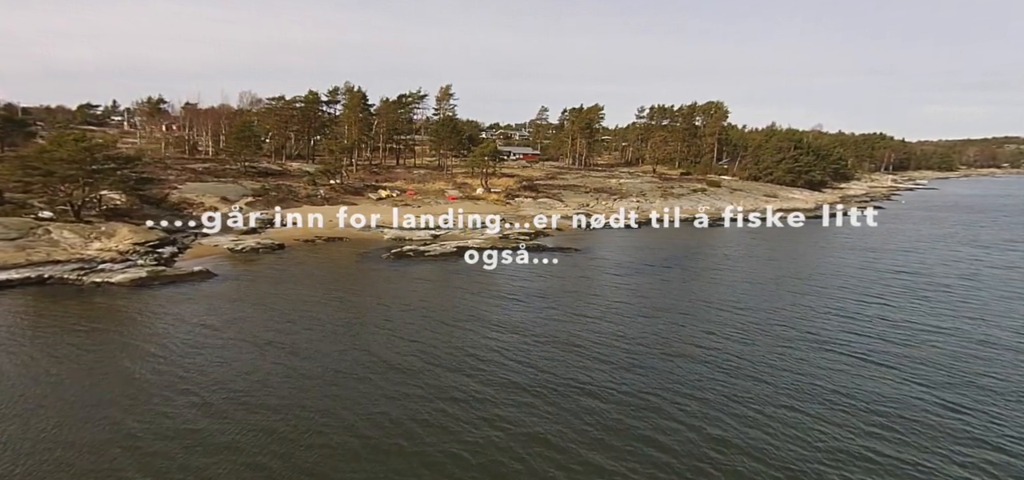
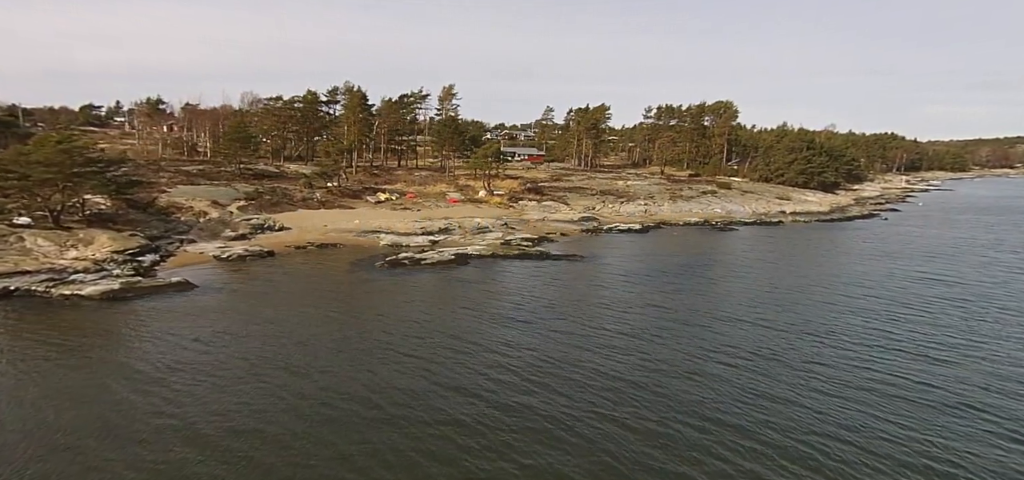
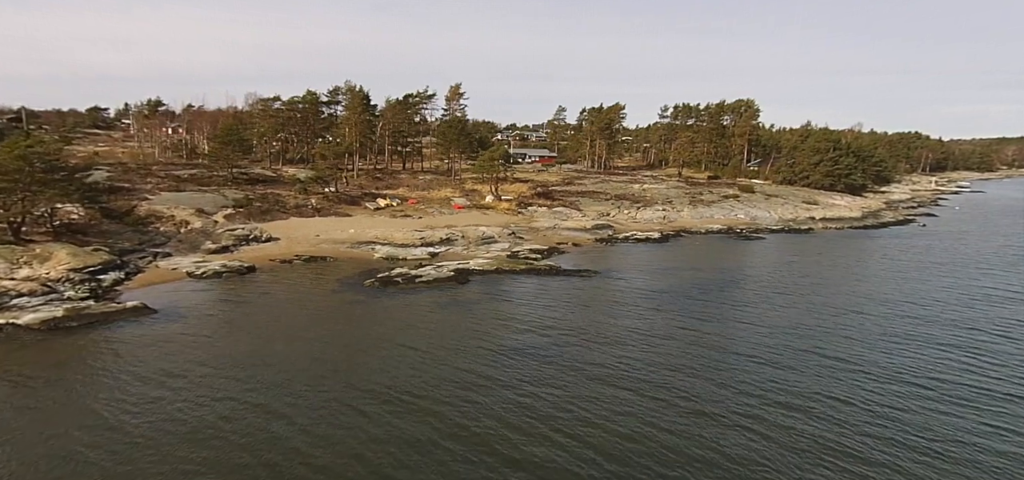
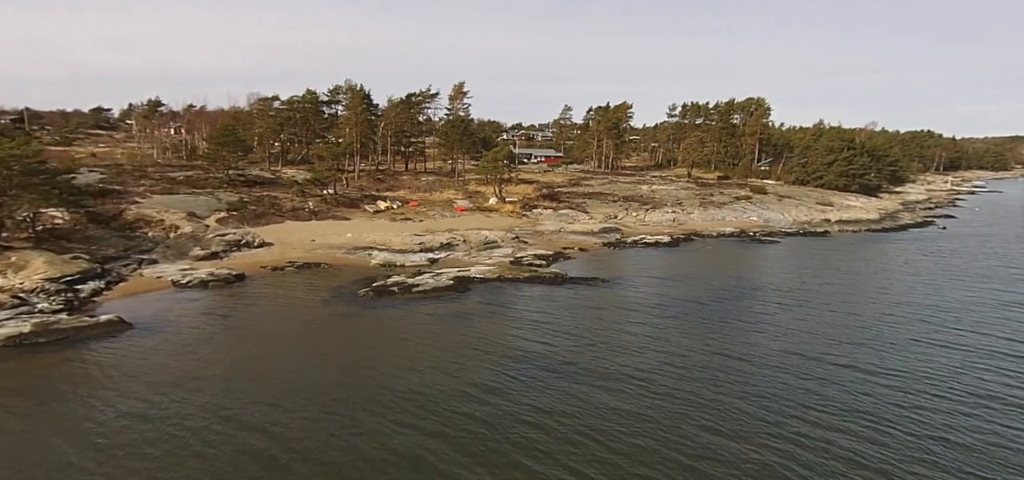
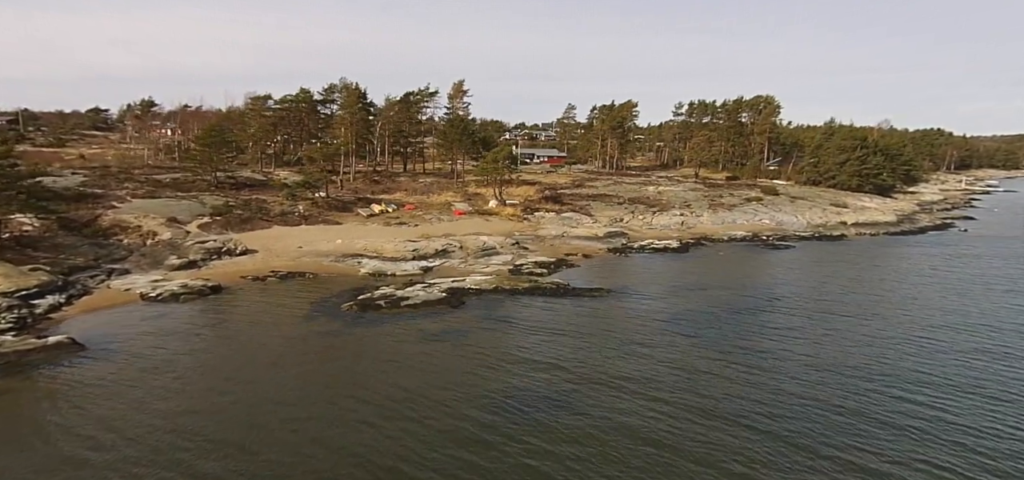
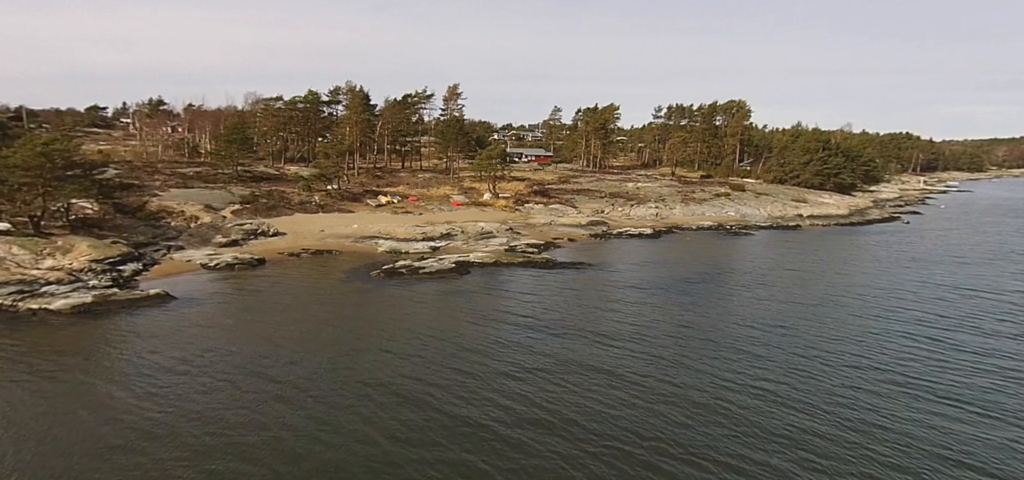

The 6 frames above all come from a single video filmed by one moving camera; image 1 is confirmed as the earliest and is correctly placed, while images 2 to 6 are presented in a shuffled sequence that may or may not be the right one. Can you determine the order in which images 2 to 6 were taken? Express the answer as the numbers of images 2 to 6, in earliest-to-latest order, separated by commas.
2, 6, 3, 4, 5
